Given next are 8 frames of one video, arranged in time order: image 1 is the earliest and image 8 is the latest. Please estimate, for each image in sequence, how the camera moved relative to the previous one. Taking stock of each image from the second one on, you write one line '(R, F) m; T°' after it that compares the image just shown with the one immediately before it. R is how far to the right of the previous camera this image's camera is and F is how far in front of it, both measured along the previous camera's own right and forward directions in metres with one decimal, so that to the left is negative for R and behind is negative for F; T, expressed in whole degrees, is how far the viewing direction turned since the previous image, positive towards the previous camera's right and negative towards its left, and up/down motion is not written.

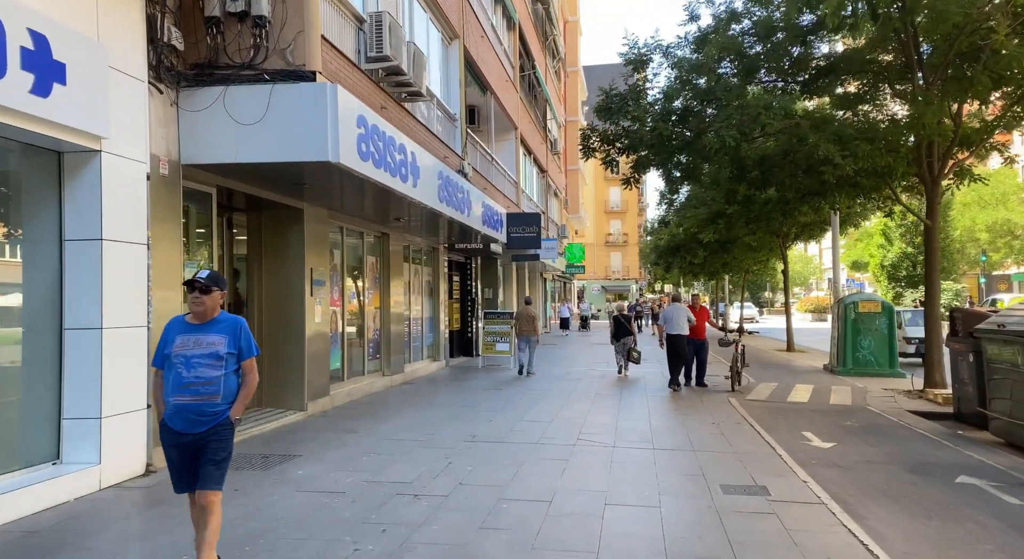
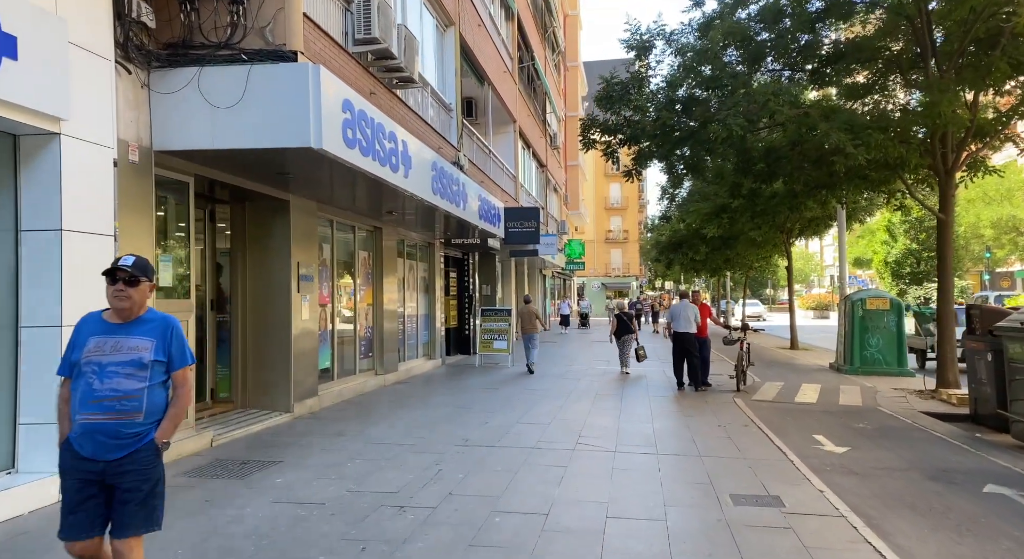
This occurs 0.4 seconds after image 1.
(0.0, +0.4) m; 0°
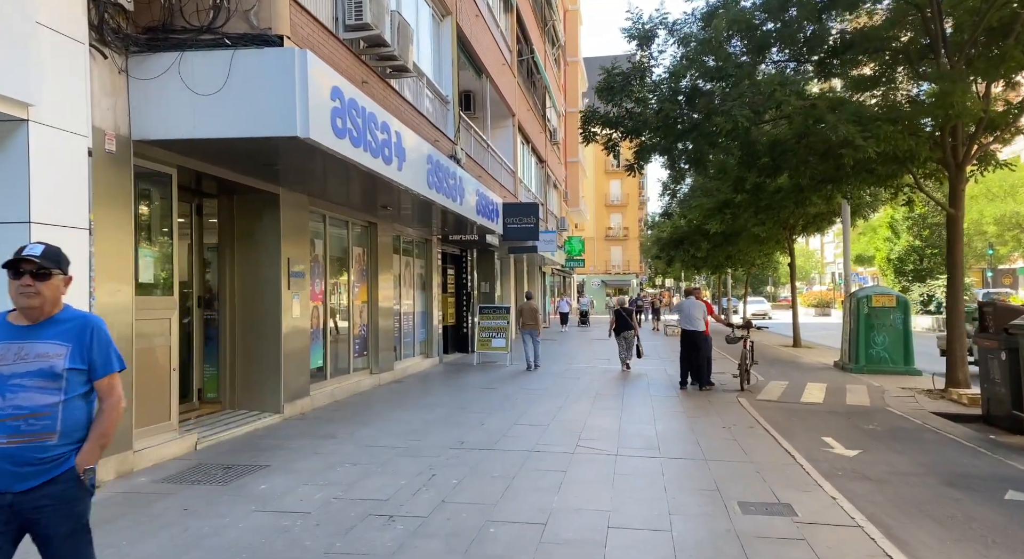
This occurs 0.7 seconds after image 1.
(0.0, +0.3) m; 0°
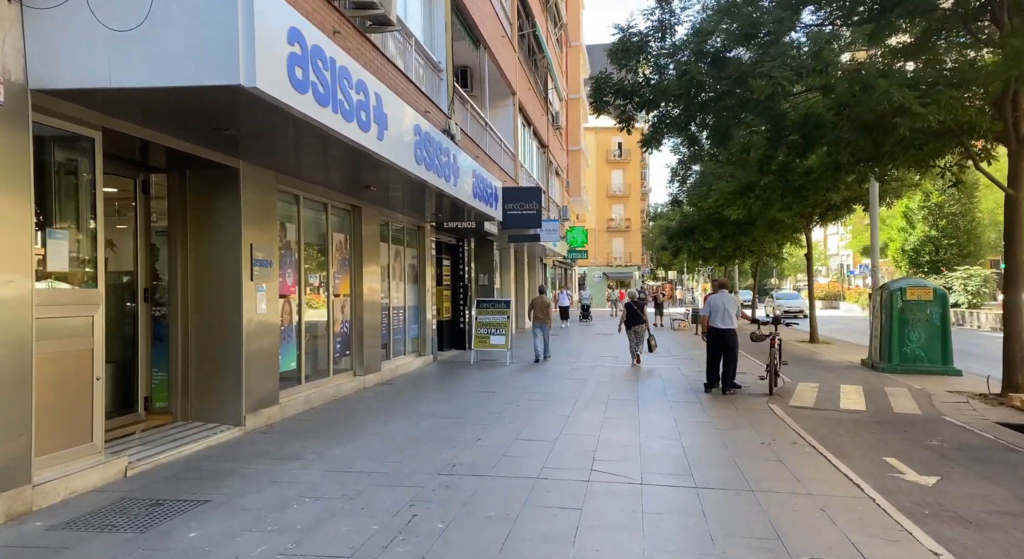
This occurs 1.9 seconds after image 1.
(0.0, +1.3) m; 0°
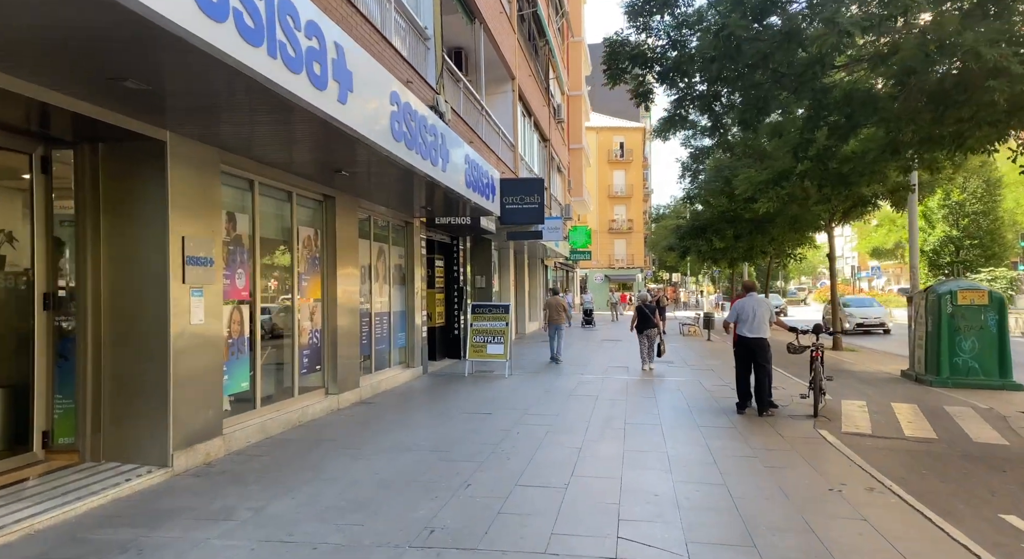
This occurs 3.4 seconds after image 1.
(0.0, +1.6) m; 0°
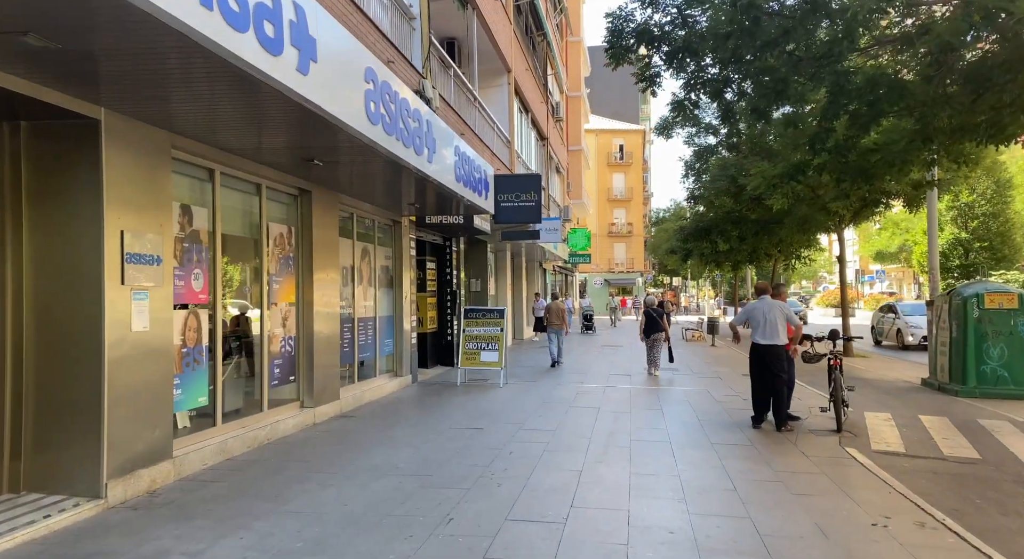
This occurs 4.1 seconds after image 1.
(+0.1, +0.8) m; 0°
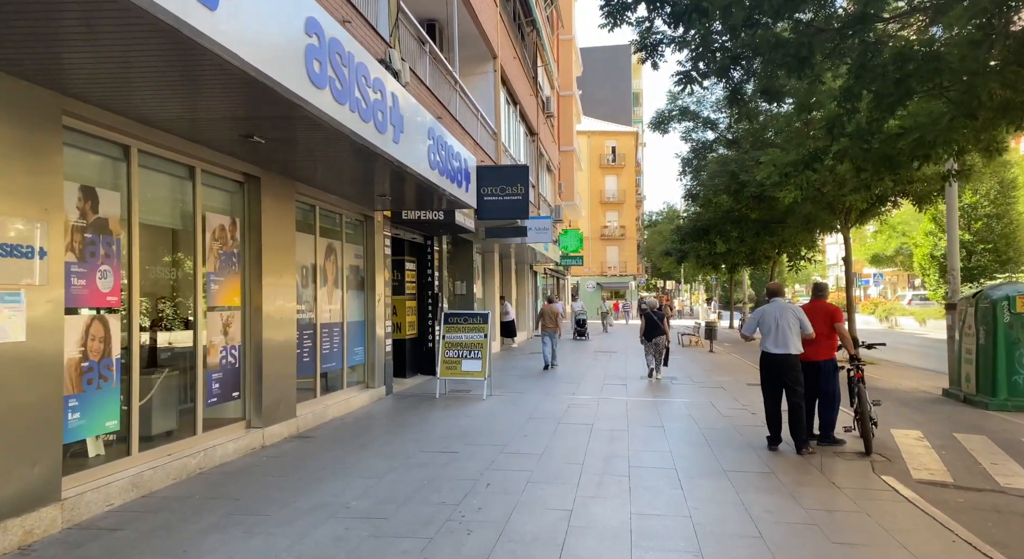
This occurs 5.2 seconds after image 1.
(+0.1, +1.1) m; +1°
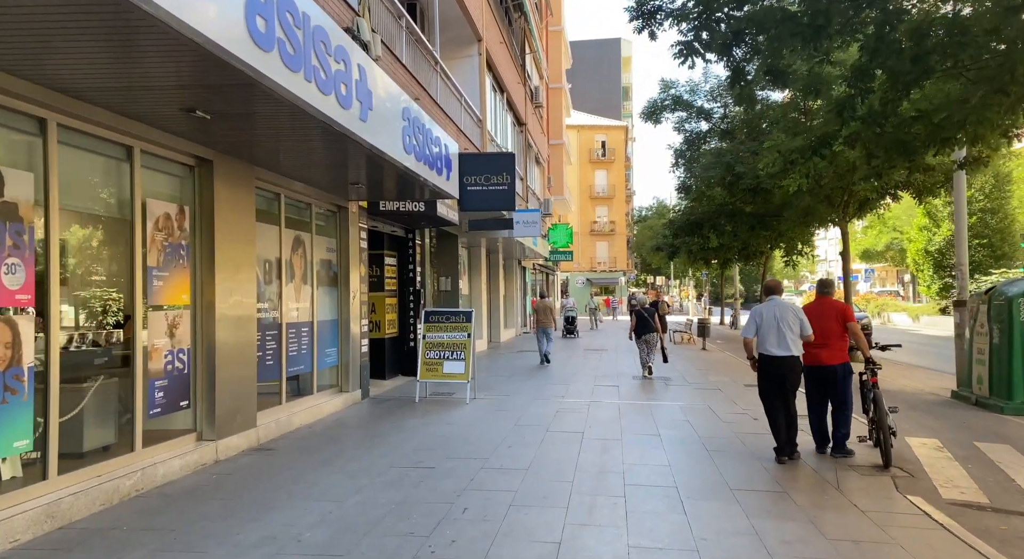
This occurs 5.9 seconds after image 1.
(+0.1, +0.8) m; +1°
